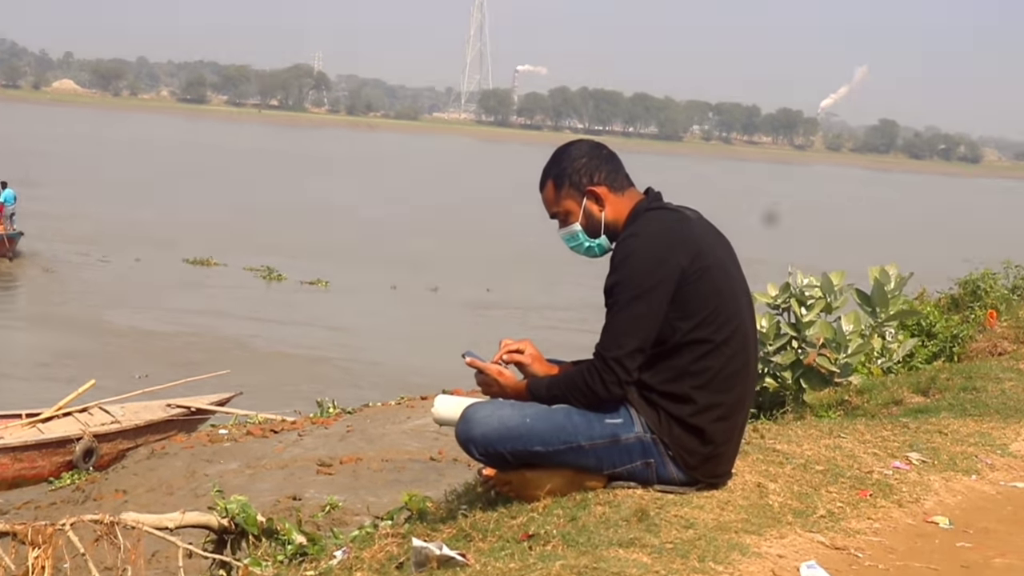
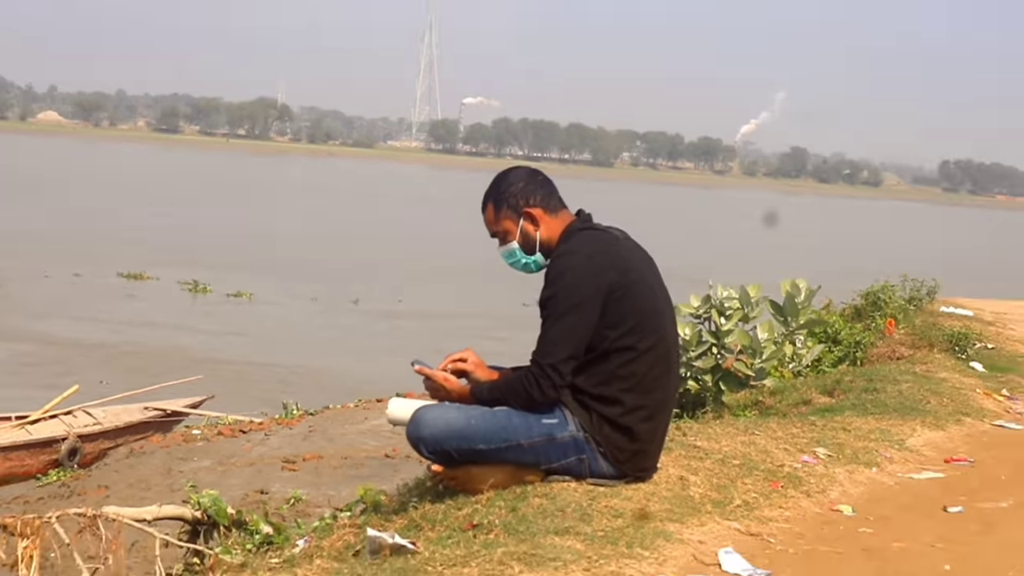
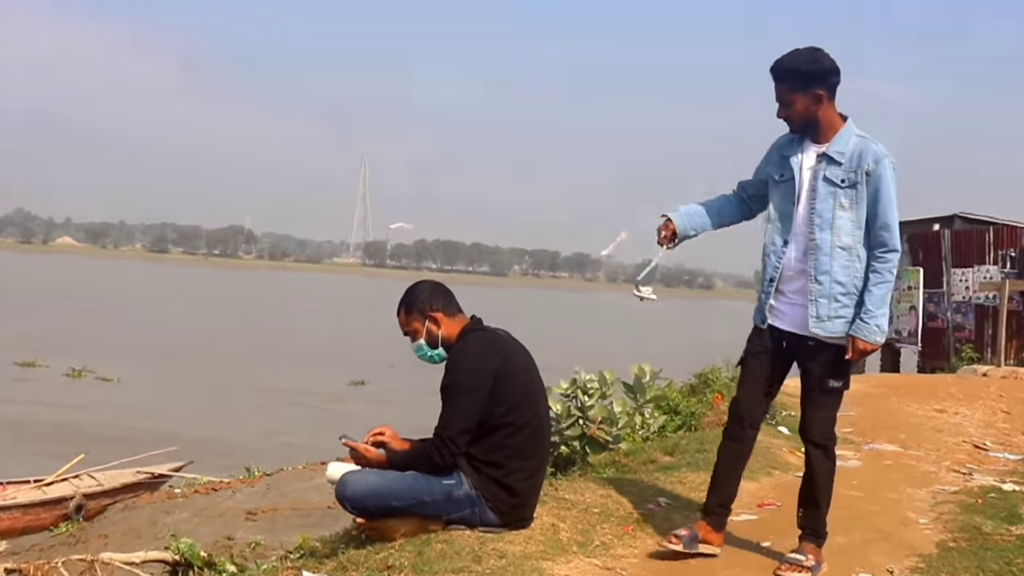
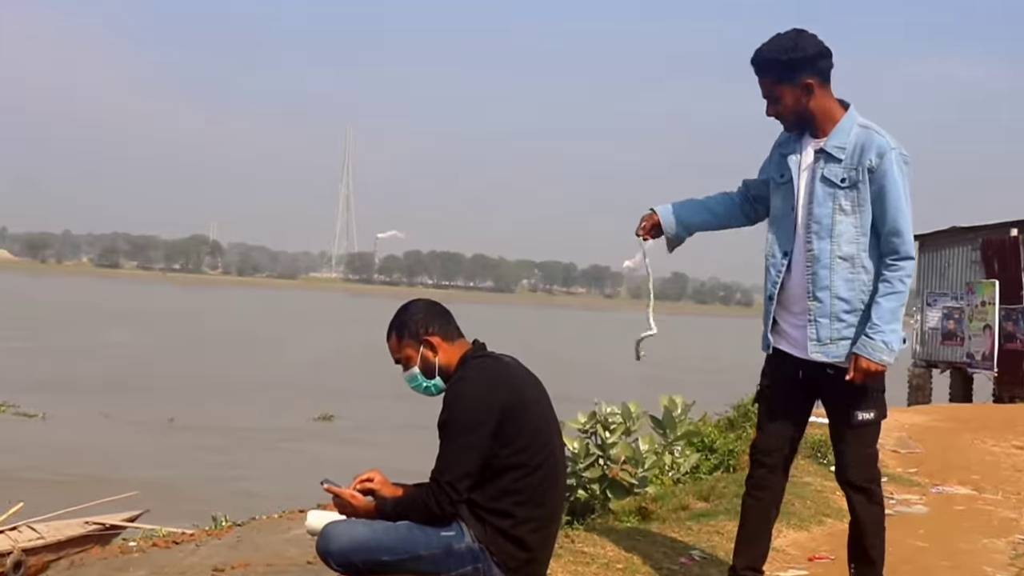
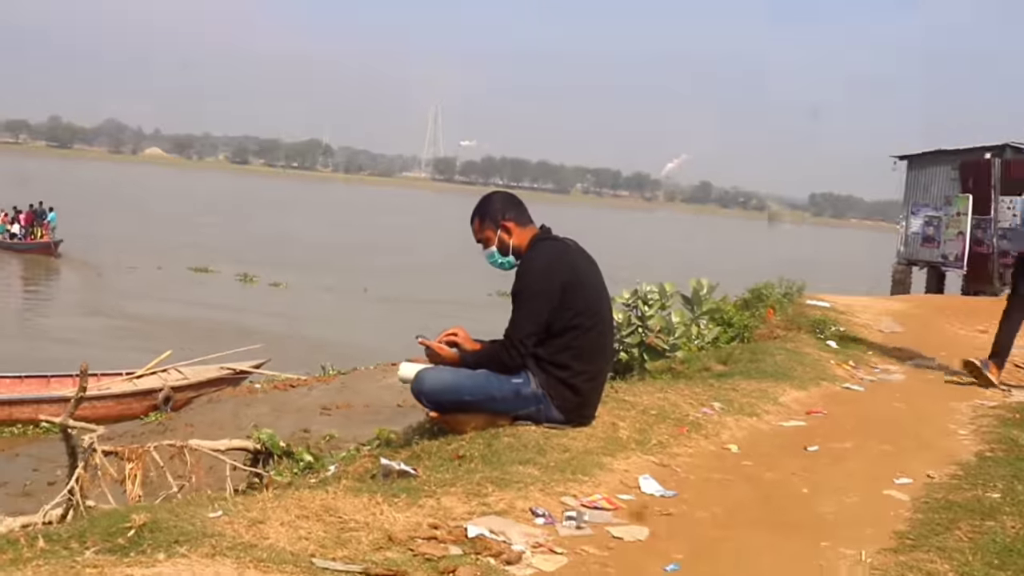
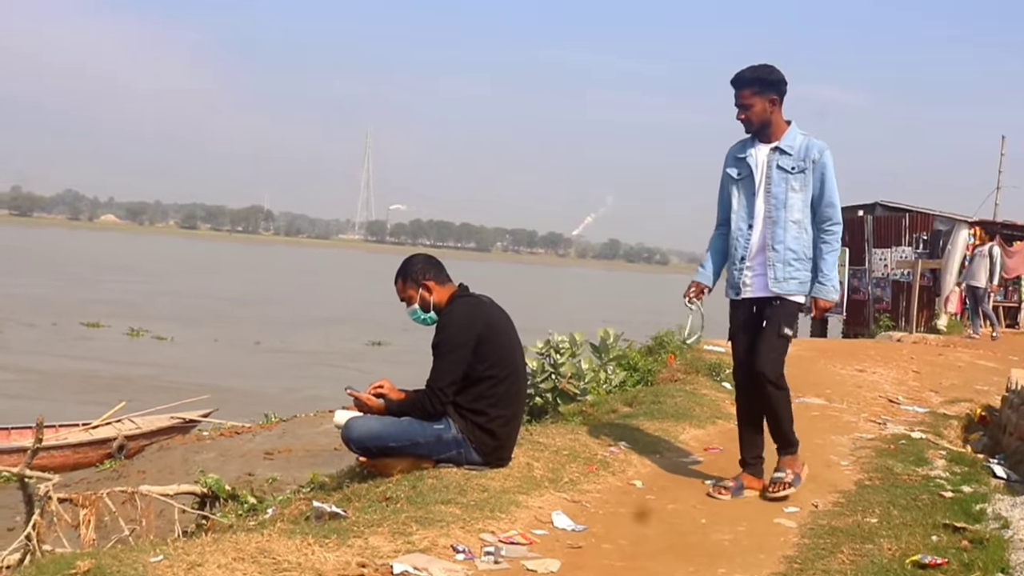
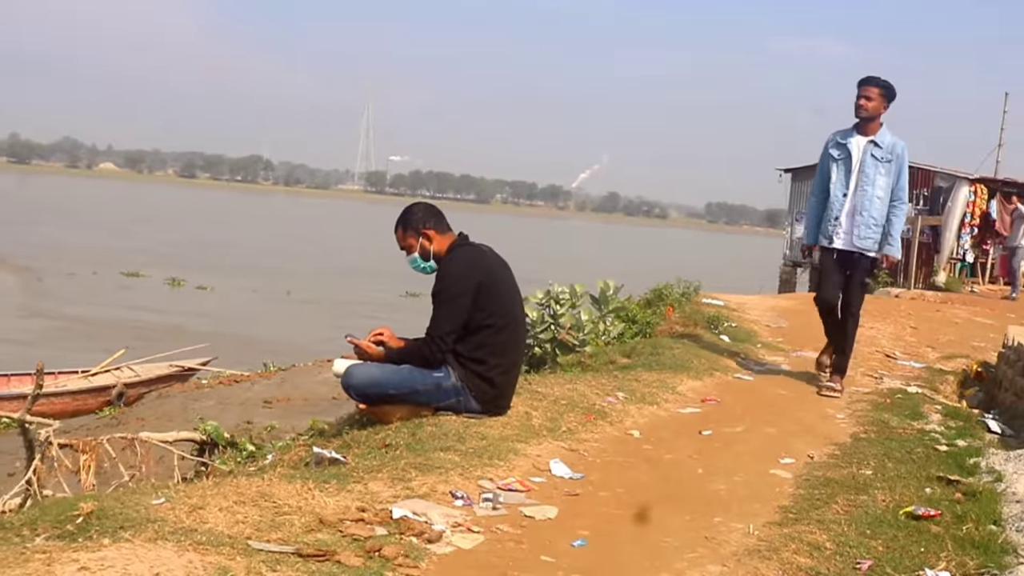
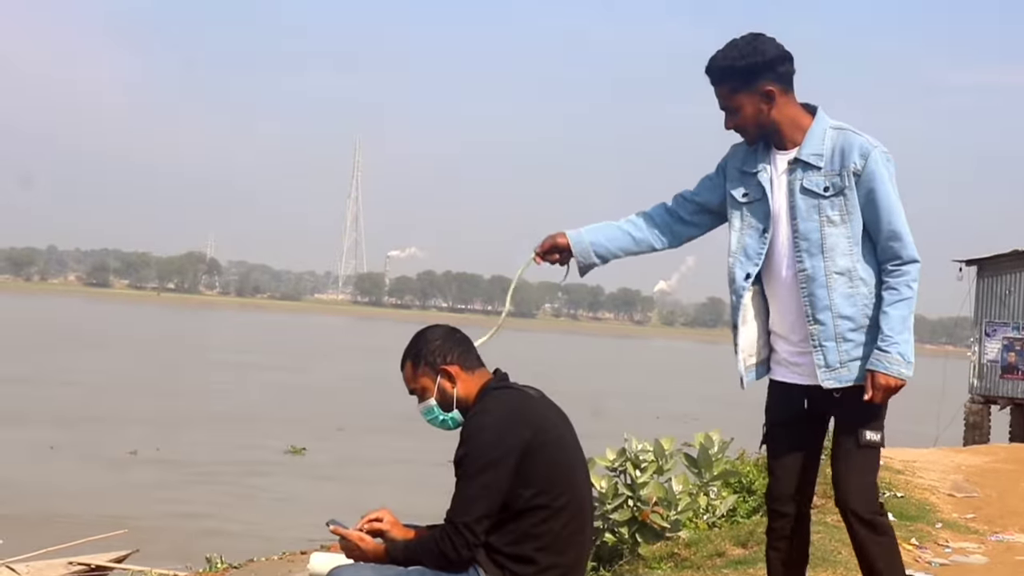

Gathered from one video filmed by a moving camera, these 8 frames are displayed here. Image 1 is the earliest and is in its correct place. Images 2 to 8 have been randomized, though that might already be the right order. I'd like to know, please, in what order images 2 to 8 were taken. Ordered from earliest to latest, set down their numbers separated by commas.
2, 5, 7, 6, 3, 4, 8
